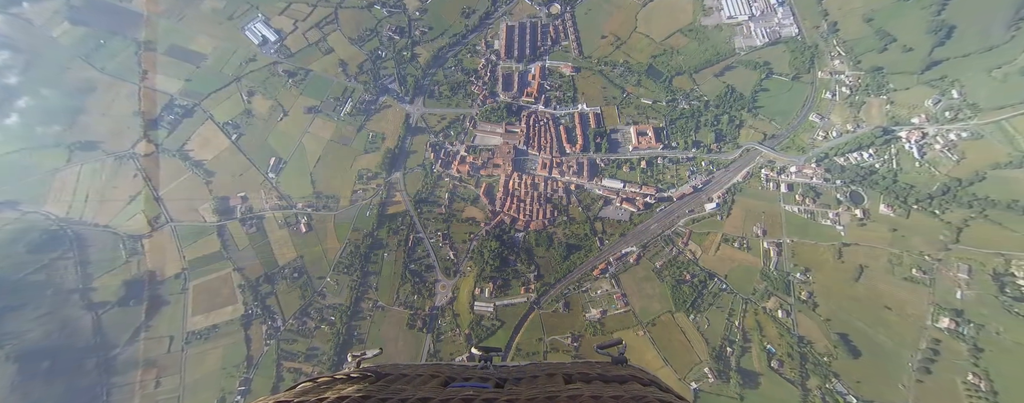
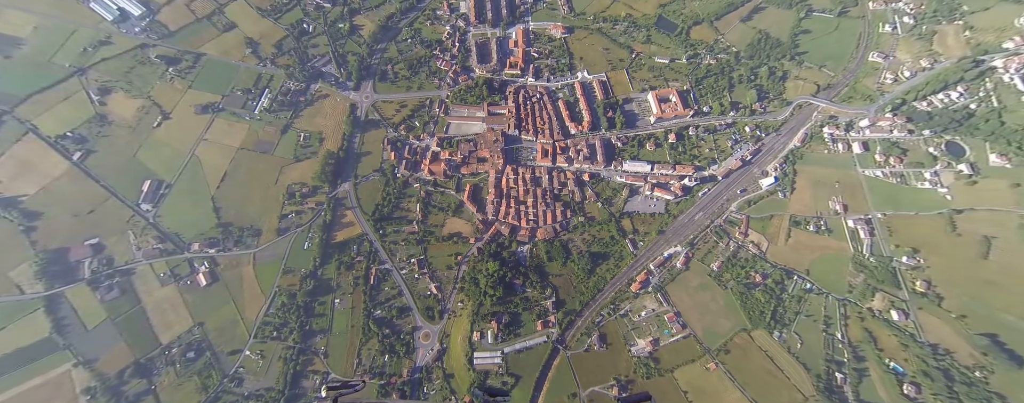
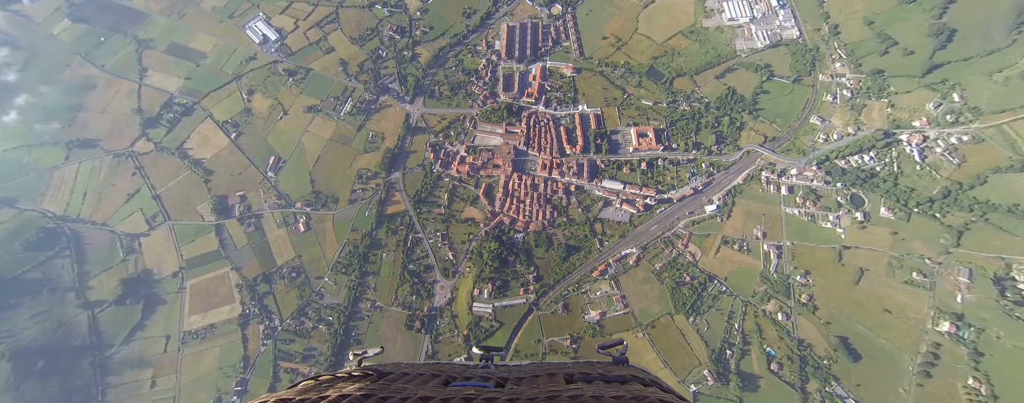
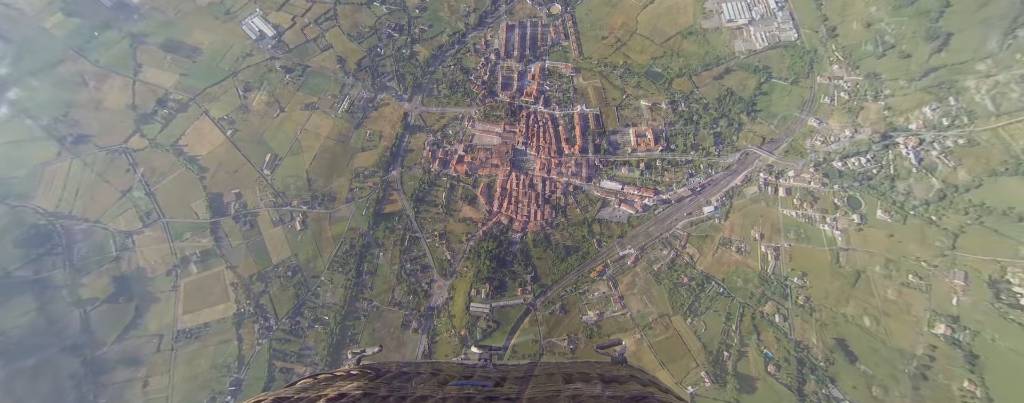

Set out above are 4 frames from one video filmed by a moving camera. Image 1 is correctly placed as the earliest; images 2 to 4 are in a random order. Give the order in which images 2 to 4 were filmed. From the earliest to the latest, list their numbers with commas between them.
3, 4, 2
